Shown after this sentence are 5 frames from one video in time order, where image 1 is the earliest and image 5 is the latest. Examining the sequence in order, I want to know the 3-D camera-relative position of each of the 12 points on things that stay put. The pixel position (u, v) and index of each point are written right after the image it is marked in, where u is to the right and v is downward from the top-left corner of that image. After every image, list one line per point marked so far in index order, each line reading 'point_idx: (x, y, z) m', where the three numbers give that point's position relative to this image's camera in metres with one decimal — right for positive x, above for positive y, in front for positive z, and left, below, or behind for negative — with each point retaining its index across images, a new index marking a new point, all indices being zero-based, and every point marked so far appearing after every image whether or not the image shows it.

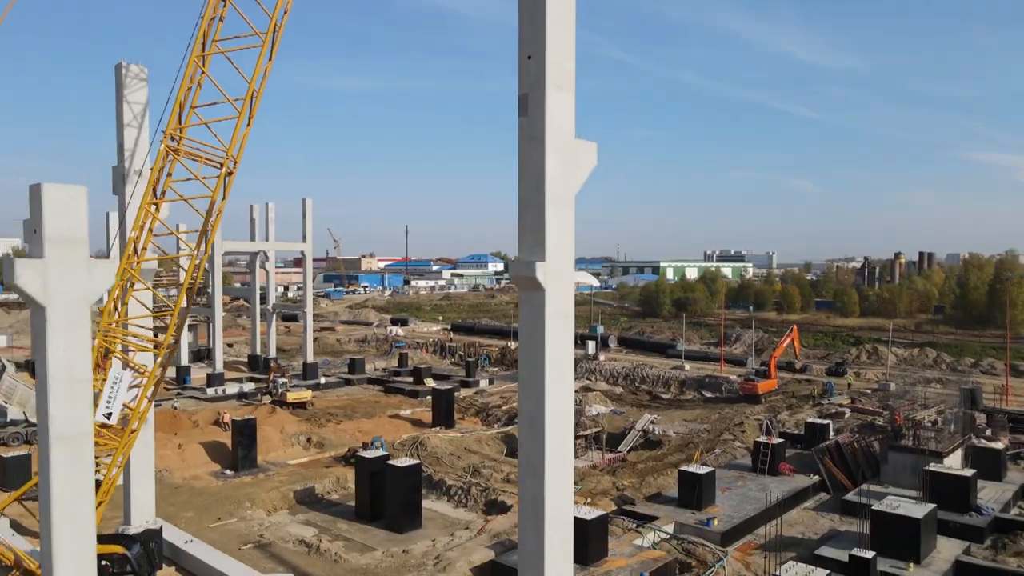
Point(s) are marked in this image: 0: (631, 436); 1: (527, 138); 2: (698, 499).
0: (+2.0, -2.4, +19.7) m
1: (+0.1, +0.7, +5.3) m
2: (+2.1, -2.4, +13.9) m
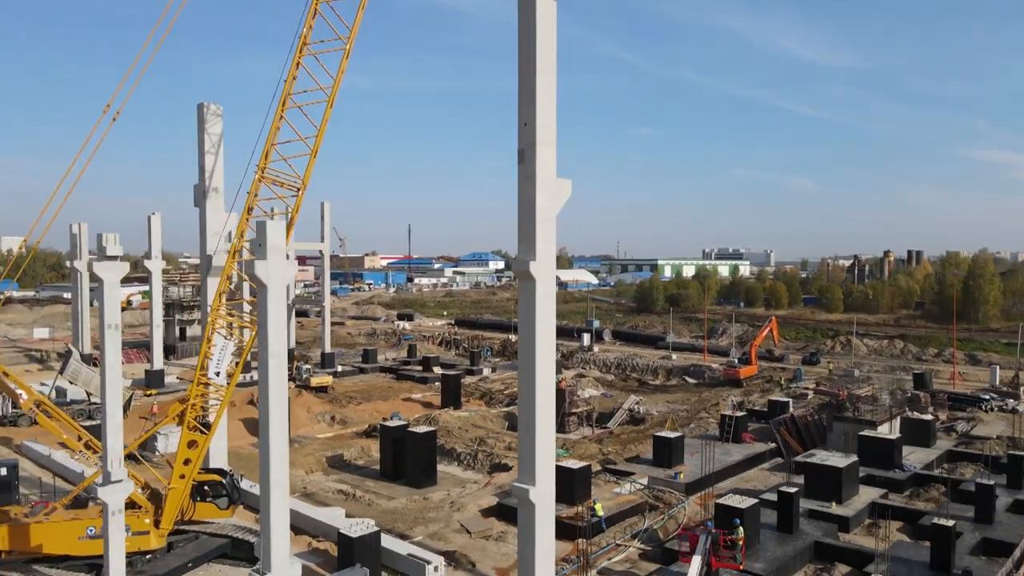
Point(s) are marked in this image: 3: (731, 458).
0: (+2.0, -2.4, +22.4) m
1: (+0.1, +0.7, +8.0) m
2: (+2.1, -2.3, +16.7) m
3: (+3.1, -2.4, +17.3) m
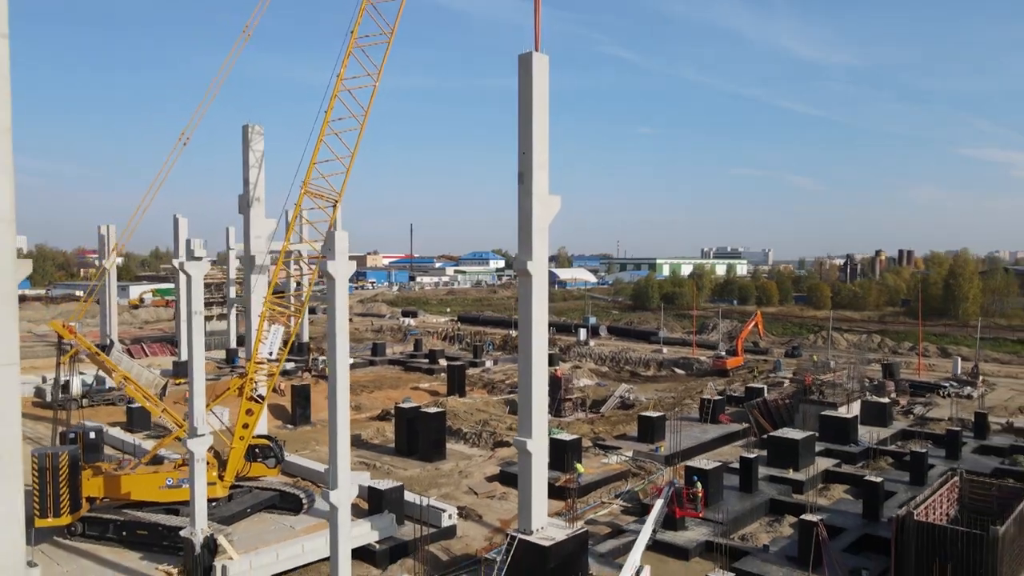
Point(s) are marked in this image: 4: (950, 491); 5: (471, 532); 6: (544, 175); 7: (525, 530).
0: (+2.0, -2.3, +24.6) m
1: (+0.1, +0.8, +10.2) m
2: (+2.2, -2.3, +18.9) m
3: (+3.1, -2.4, +19.5) m
4: (+4.3, -2.0, +11.7) m
5: (-0.5, -2.6, +13.1) m
6: (+0.3, +0.9, +10.2) m
7: (+0.1, -2.1, +10.6) m
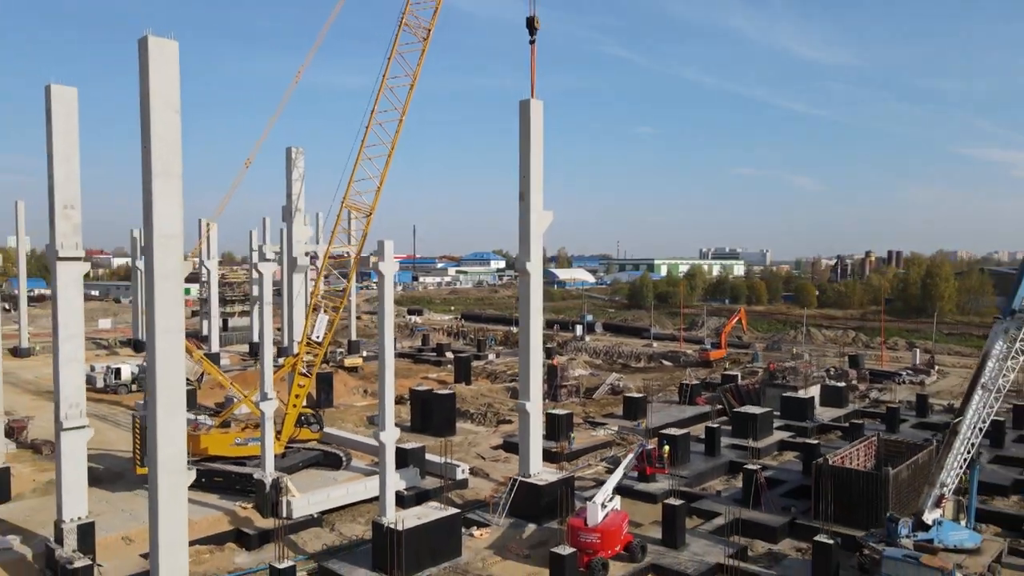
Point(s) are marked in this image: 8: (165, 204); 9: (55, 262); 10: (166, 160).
0: (+2.0, -2.3, +27.5) m
1: (+0.1, +0.8, +13.1) m
2: (+2.2, -2.2, +21.7) m
3: (+3.2, -2.3, +22.3) m
4: (+4.3, -1.9, +14.6) m
5: (-0.4, -2.6, +16.0) m
6: (+0.3, +1.0, +13.1) m
7: (+0.1, -2.1, +13.4) m
8: (-2.4, +0.6, +8.4) m
9: (-4.0, +0.2, +10.7) m
10: (-2.4, +0.9, +8.4) m
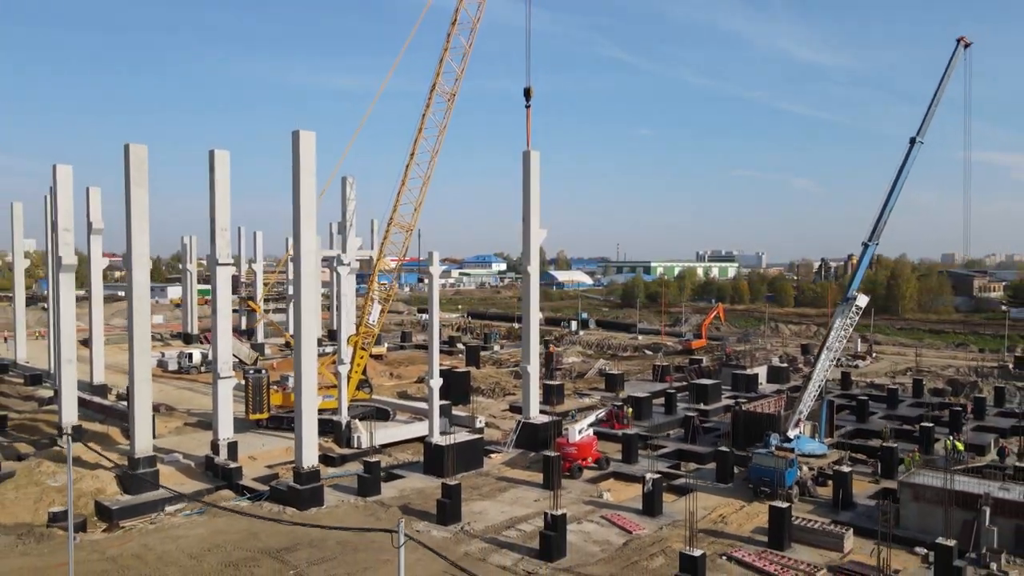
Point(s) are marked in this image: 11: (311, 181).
0: (+2.1, -2.2, +32.9) m
1: (+0.2, +0.9, +18.5) m
2: (+2.3, -2.2, +27.2) m
3: (+3.2, -2.3, +27.8) m
4: (+4.4, -1.9, +20.0) m
5: (-0.3, -2.6, +21.4) m
6: (+0.4, +1.0, +18.5) m
7: (+0.2, -2.0, +18.9) m
8: (-2.3, +0.6, +13.8) m
9: (-3.9, +0.3, +16.1) m
10: (-2.3, +0.9, +13.8) m
11: (-2.3, +1.2, +13.8) m
